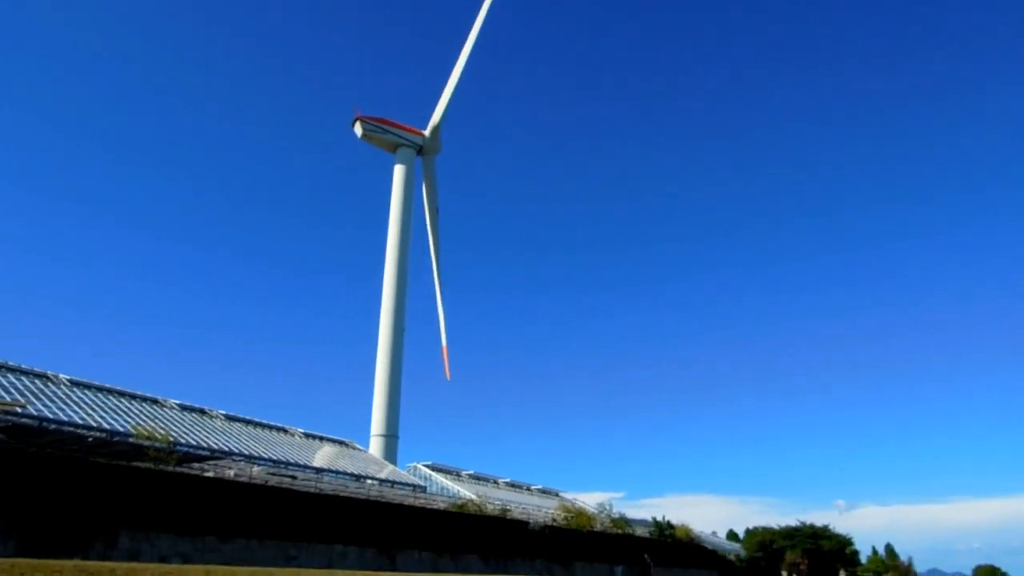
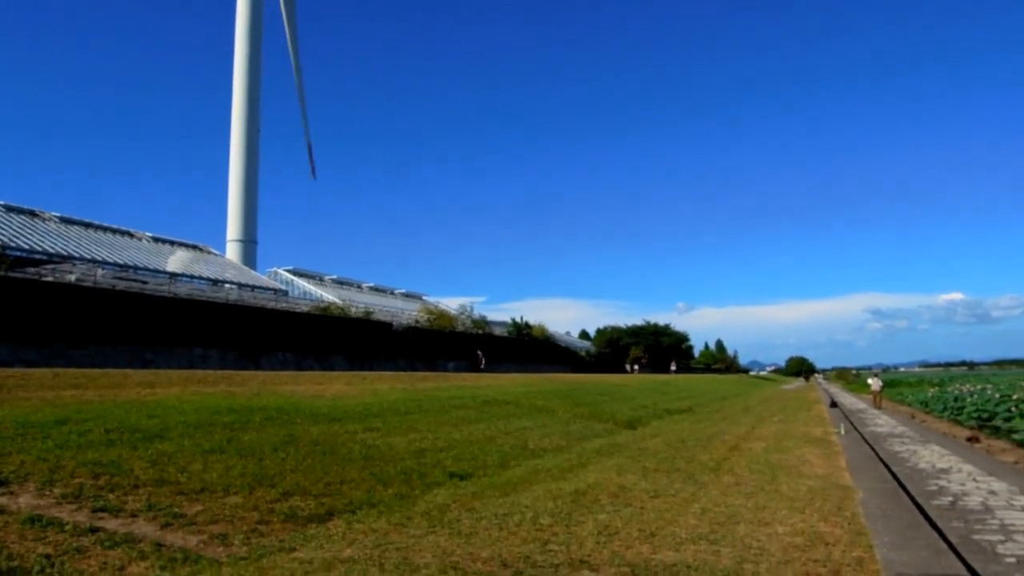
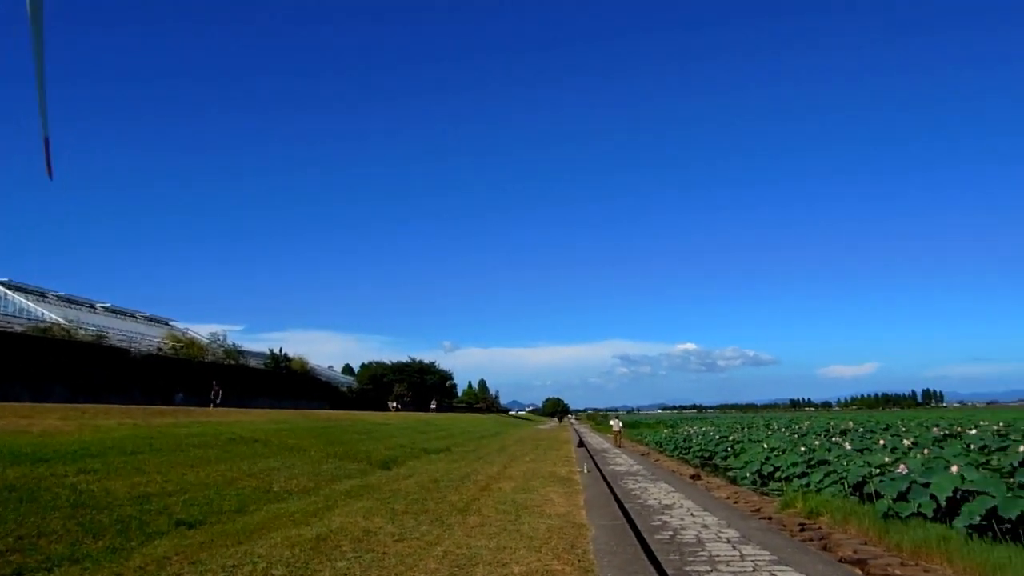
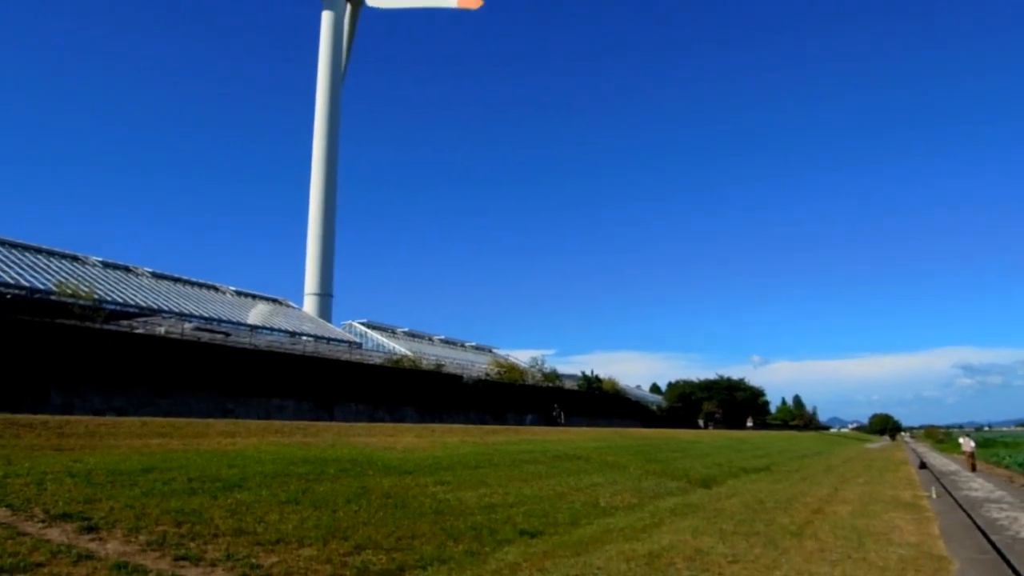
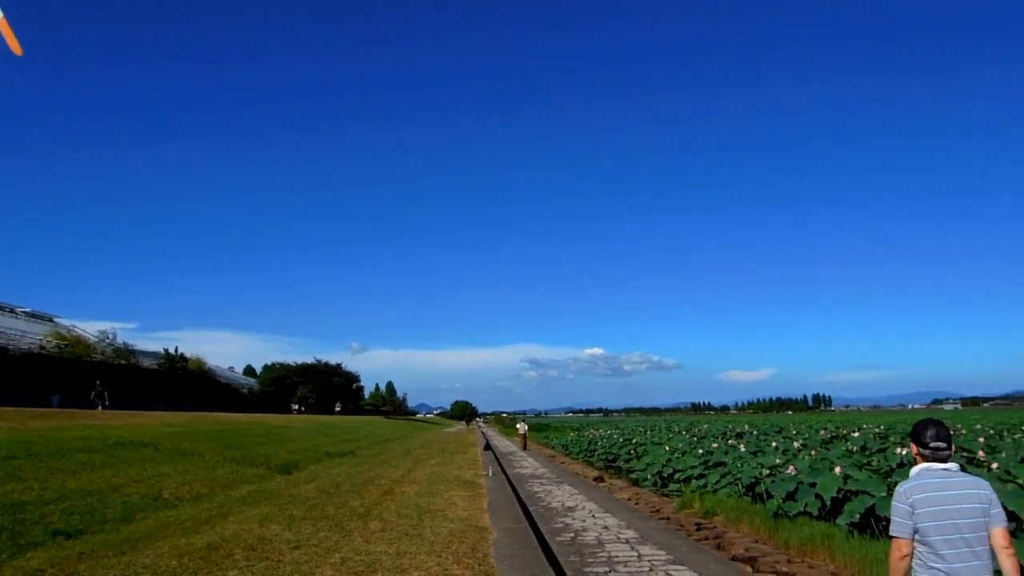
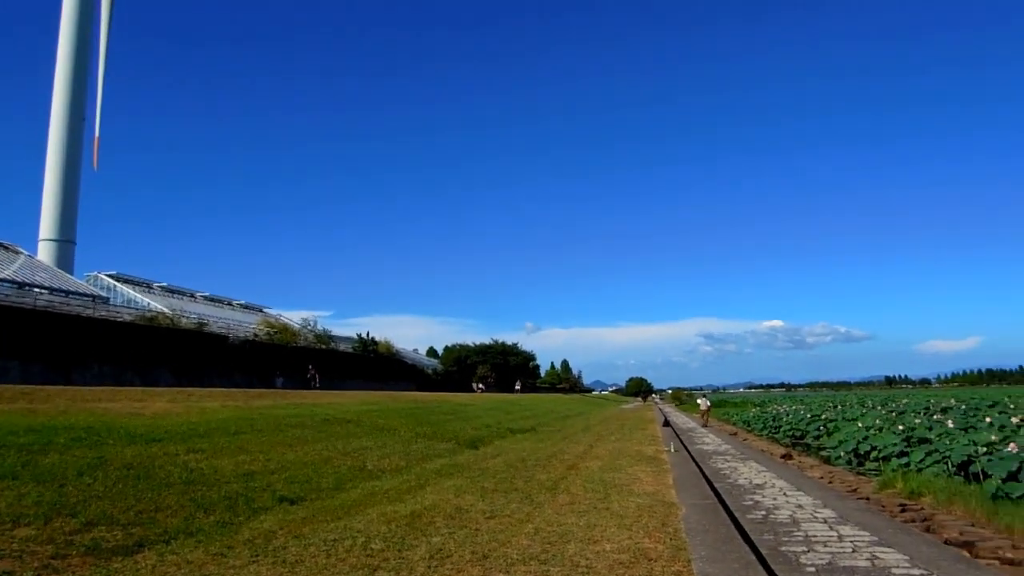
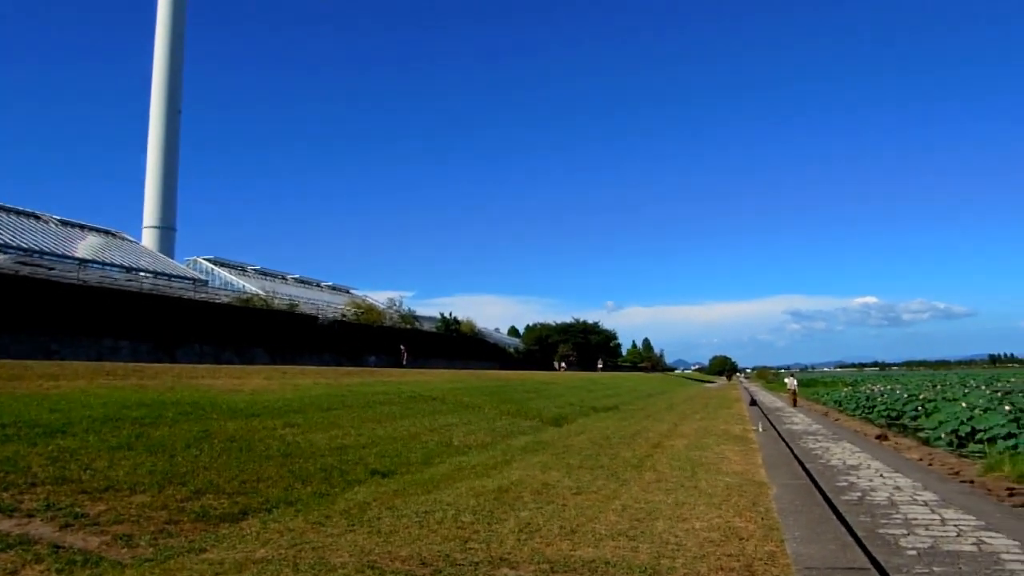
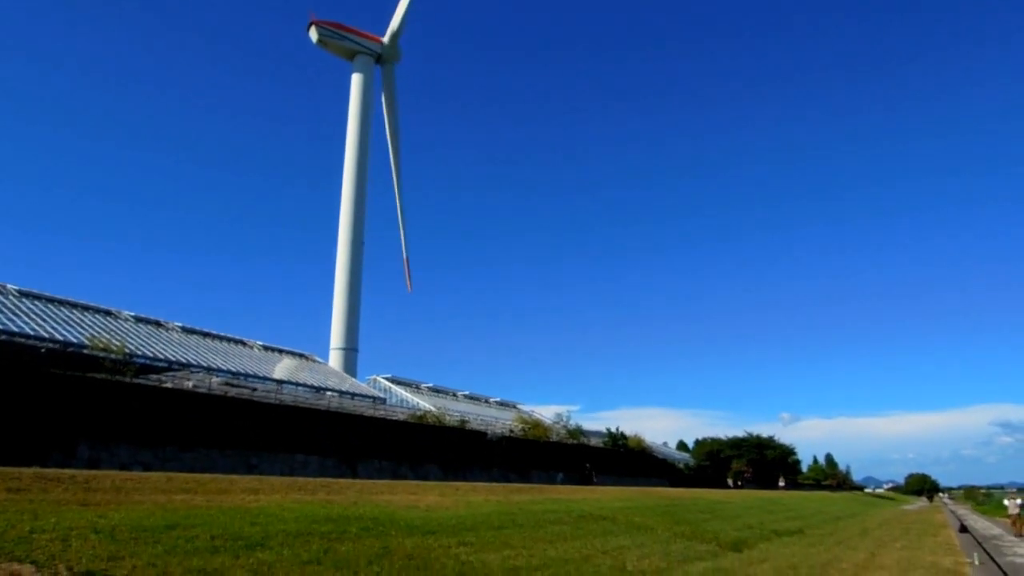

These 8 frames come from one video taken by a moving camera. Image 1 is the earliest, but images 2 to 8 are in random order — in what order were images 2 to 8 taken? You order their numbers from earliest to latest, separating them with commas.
8, 4, 2, 7, 6, 3, 5
